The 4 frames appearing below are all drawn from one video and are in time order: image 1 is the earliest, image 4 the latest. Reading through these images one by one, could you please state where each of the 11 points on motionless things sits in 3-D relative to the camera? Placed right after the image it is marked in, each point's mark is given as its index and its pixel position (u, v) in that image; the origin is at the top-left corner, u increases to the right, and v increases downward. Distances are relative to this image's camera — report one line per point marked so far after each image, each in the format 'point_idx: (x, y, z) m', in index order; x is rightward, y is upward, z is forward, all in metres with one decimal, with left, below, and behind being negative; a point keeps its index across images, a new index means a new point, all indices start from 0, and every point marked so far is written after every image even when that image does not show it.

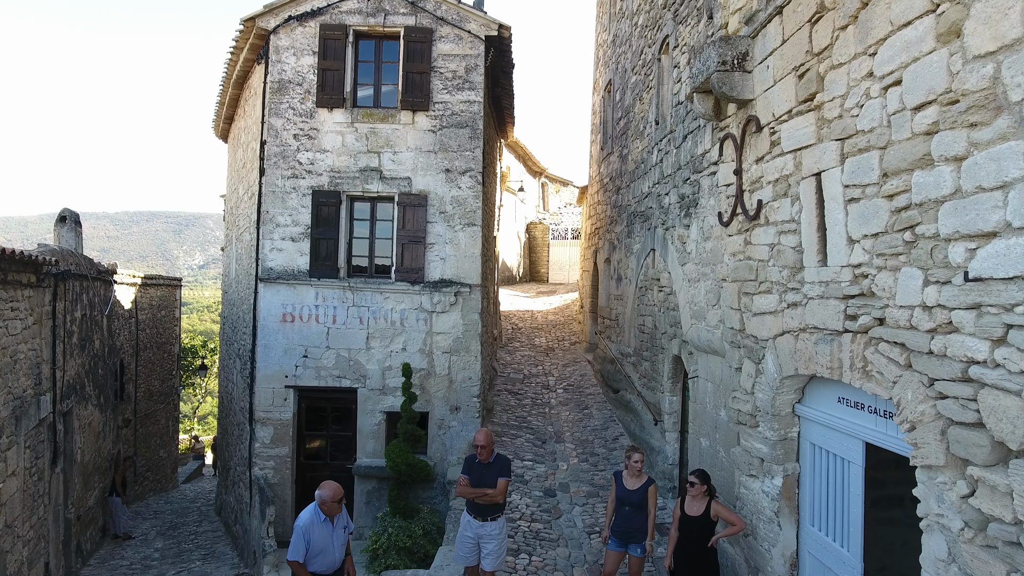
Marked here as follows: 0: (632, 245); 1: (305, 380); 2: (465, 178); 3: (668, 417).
0: (+1.5, +0.5, +8.0) m
1: (-2.3, -1.0, +7.2) m
2: (-0.5, +1.2, +7.2) m
3: (+1.6, -1.3, +6.5) m
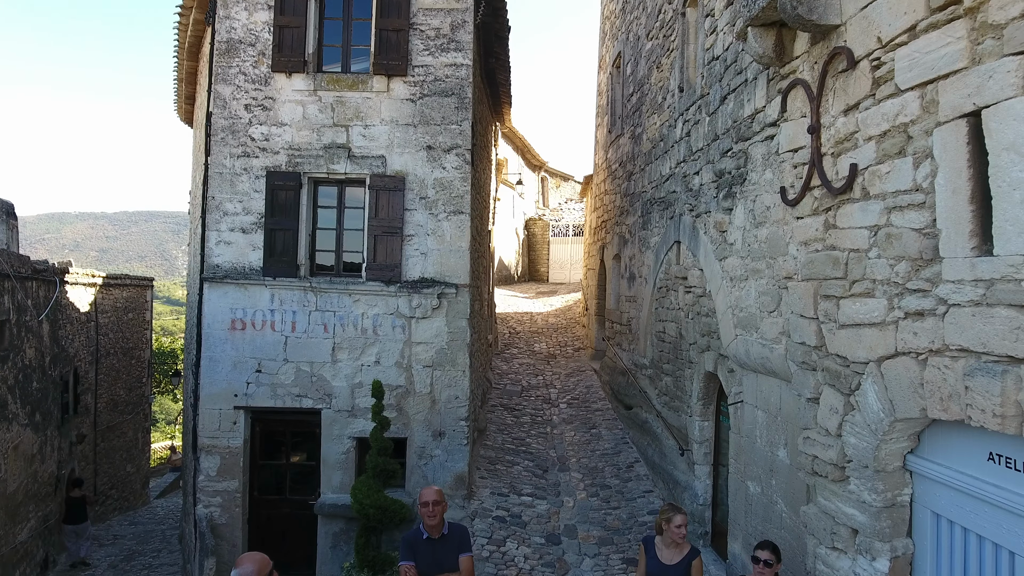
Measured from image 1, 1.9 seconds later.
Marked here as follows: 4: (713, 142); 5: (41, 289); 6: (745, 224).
0: (+1.5, +0.5, +6.8) m
1: (-2.4, -1.0, +6.0) m
2: (-0.6, +1.2, +6.0) m
3: (+1.5, -1.3, +5.3) m
4: (+1.5, +1.1, +4.8) m
5: (-6.4, 0.0, +8.8) m
6: (+1.5, +0.4, +4.1) m
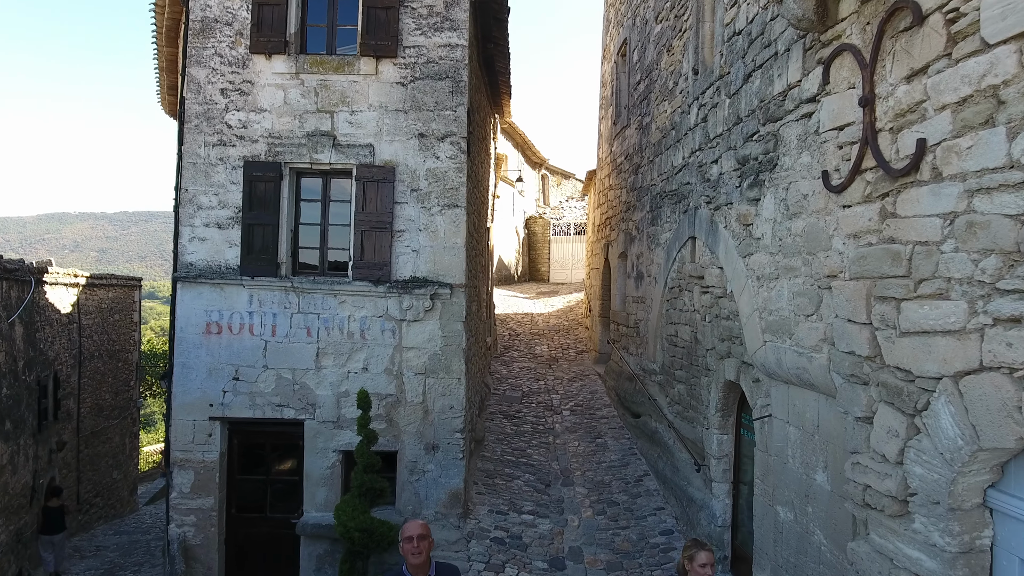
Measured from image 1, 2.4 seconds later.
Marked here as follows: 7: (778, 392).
0: (+1.5, +0.5, +6.4) m
1: (-2.4, -1.0, +5.5) m
2: (-0.6, +1.2, +5.5) m
3: (+1.5, -1.3, +4.8) m
4: (+1.5, +1.1, +4.3) m
5: (-6.4, 0.0, +8.3) m
6: (+1.5, +0.4, +3.6) m
7: (+1.6, -0.6, +3.8) m
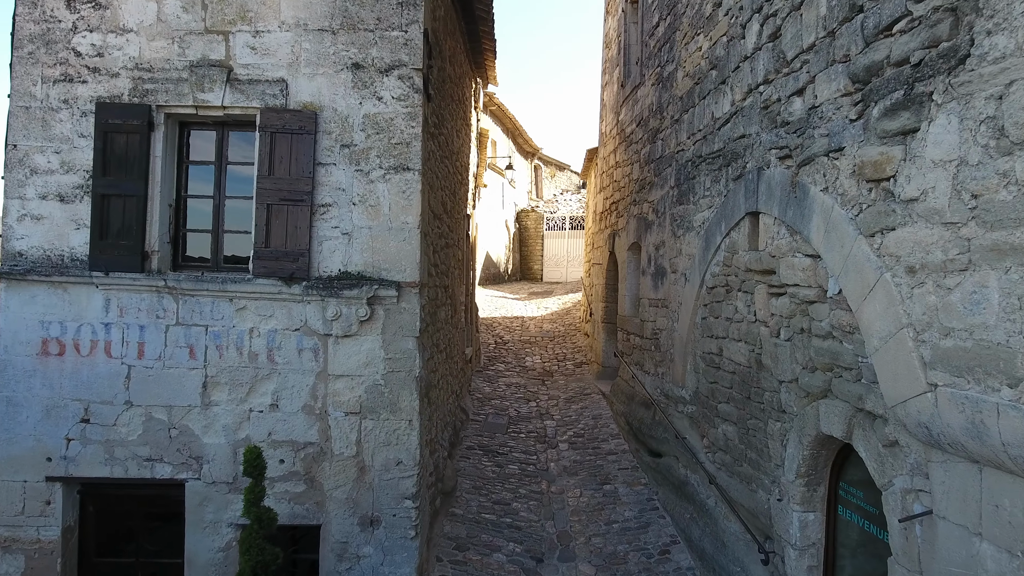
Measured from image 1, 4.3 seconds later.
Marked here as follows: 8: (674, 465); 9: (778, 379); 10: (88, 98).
0: (+1.3, +0.5, +4.7) m
1: (-2.5, -1.0, +3.8) m
2: (-0.7, +1.2, +3.8) m
3: (+1.4, -1.3, +3.2) m
4: (+1.4, +1.1, +2.7) m
5: (-6.6, 0.0, +6.5) m
6: (+1.4, +0.4, +2.0) m
7: (+1.4, -0.6, +2.1) m
8: (+1.2, -1.4, +5.0) m
9: (+1.3, -0.5, +3.3) m
10: (-2.5, +1.1, +3.8) m
